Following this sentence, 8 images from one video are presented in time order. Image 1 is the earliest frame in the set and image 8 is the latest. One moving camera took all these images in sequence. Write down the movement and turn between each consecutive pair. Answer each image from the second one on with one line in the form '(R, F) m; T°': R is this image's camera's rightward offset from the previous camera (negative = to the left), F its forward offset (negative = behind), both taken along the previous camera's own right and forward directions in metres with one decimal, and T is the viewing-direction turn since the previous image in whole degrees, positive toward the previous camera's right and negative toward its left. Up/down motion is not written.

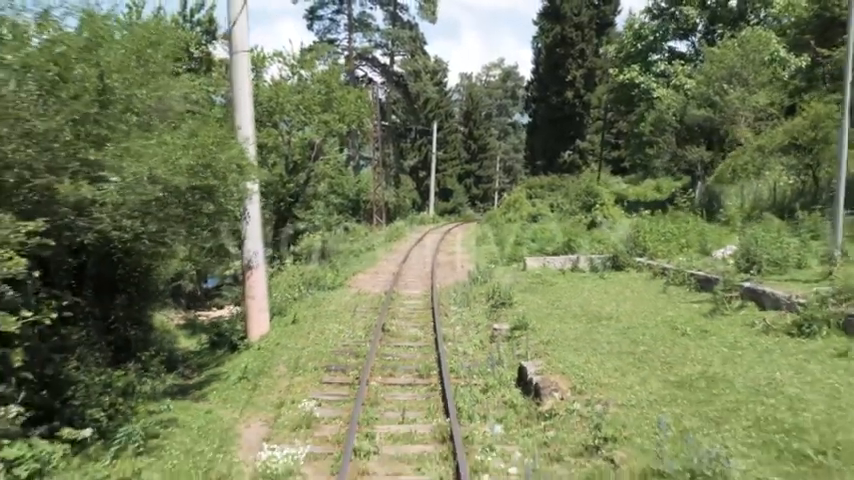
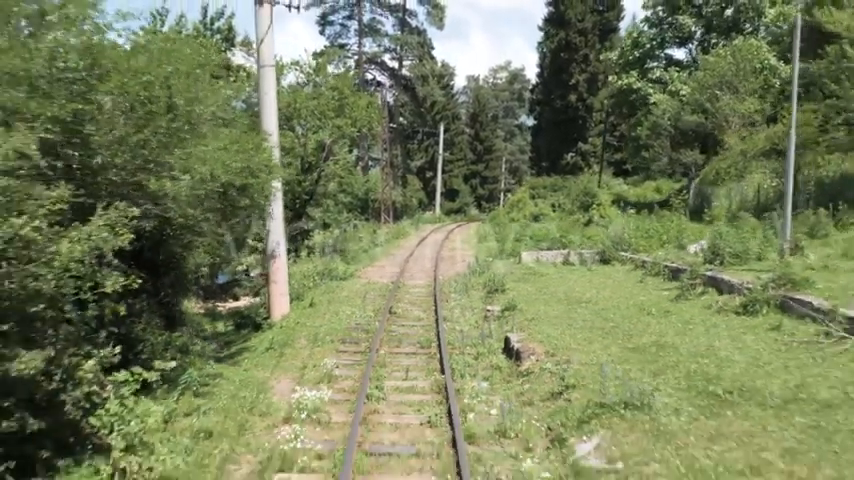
(+0.1, -1.6) m; -1°
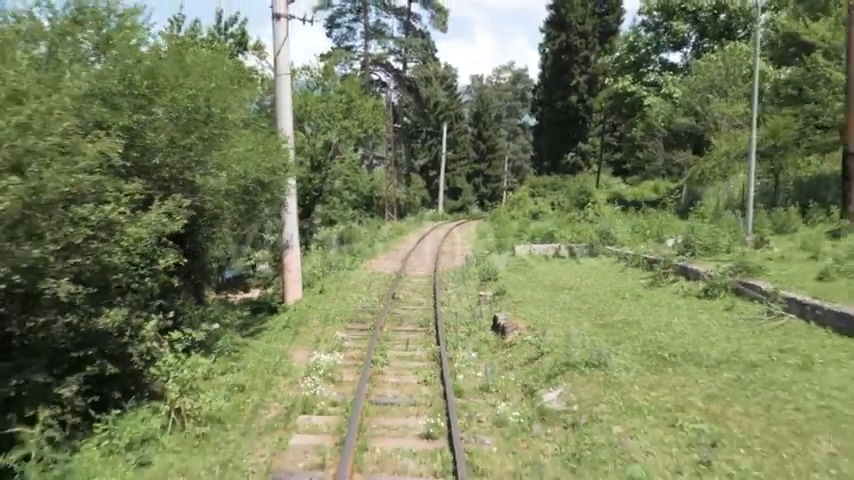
(+0.1, -1.4) m; 0°
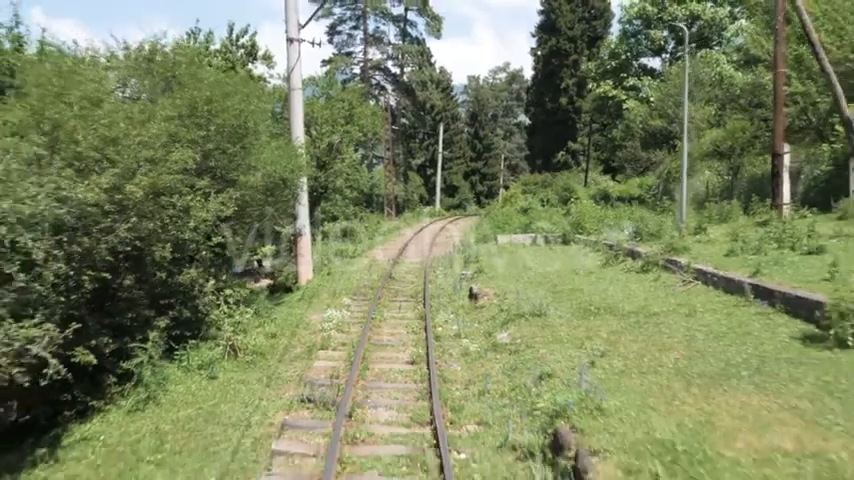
(+0.2, -2.7) m; 0°
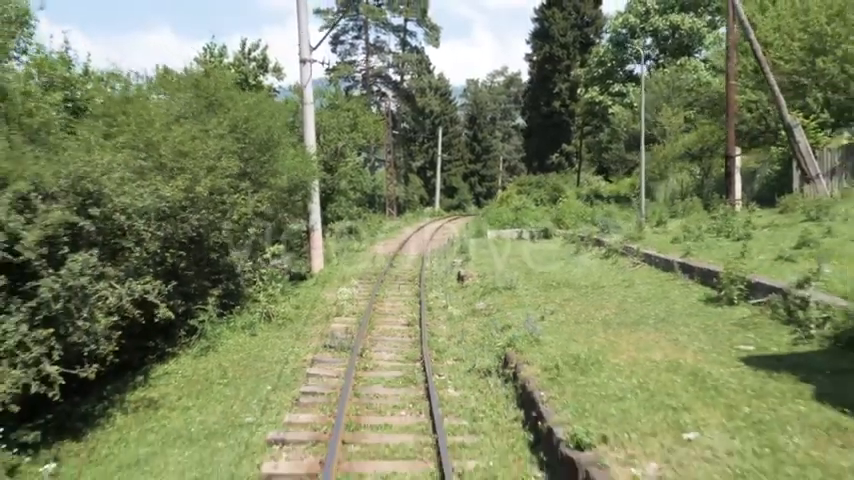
(+0.2, -2.7) m; 0°
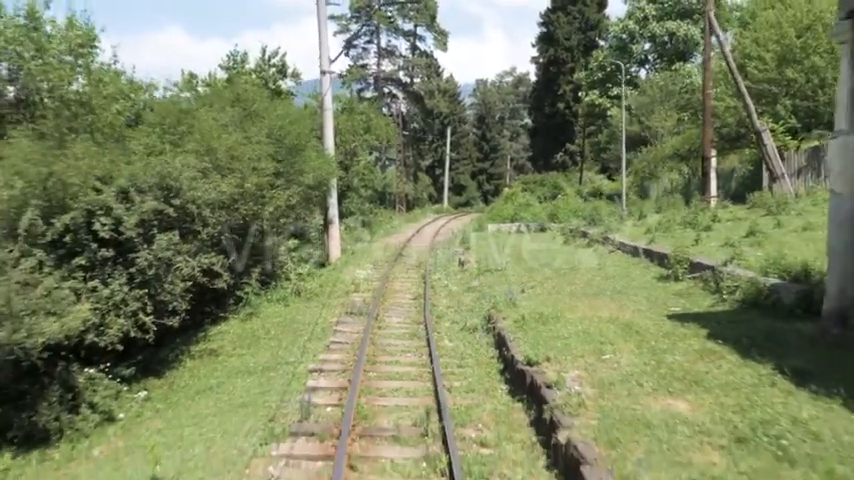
(+0.1, -2.5) m; -1°
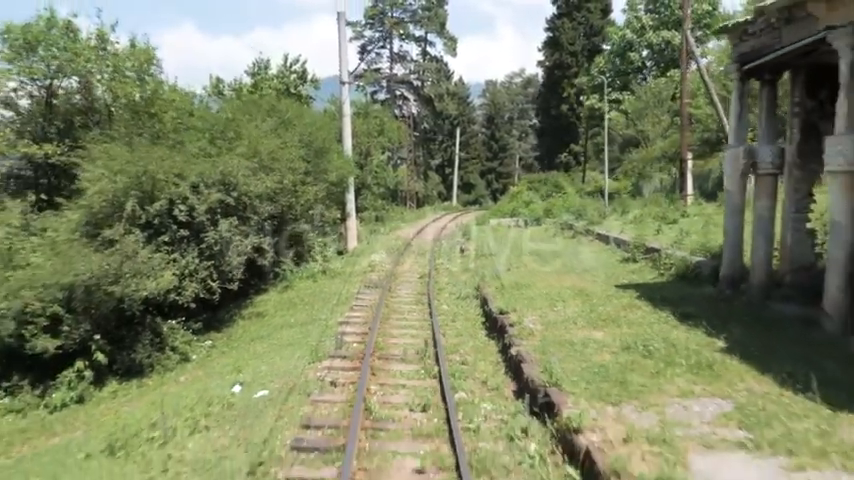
(+0.2, -3.0) m; -1°
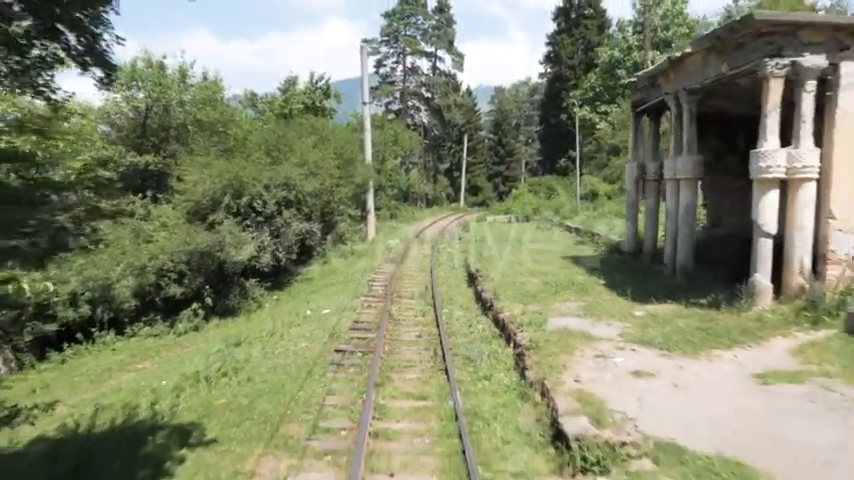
(+0.3, -5.6) m; -1°
